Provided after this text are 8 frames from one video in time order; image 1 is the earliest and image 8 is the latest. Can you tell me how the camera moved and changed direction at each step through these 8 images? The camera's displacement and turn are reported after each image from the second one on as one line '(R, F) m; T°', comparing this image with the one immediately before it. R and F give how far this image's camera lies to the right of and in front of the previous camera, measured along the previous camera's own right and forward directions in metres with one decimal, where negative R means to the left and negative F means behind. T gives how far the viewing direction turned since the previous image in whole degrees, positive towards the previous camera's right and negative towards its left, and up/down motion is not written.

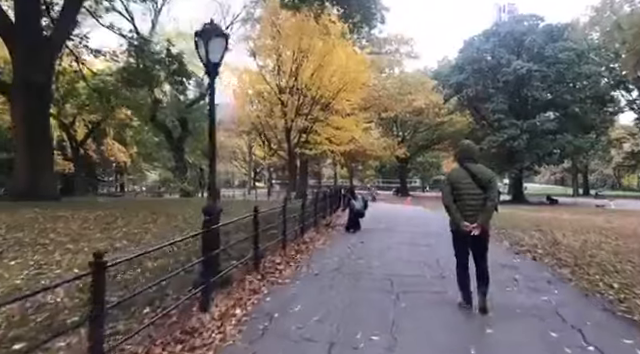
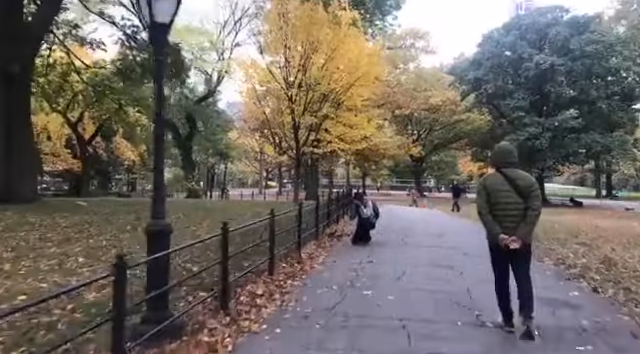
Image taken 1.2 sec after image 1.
(+0.2, +1.3) m; -2°
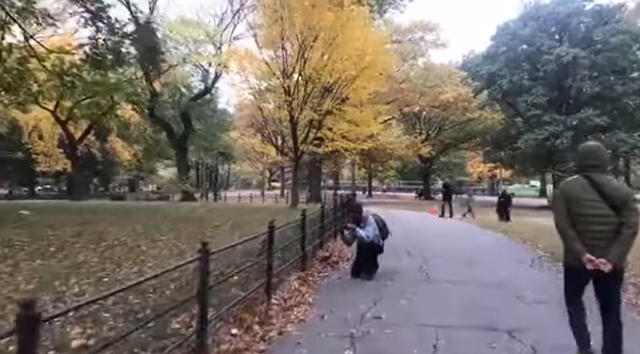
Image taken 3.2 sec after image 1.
(+0.3, +2.2) m; -1°
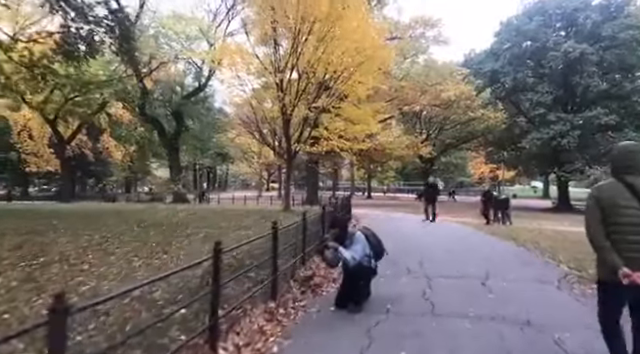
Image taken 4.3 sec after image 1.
(+0.3, +1.2) m; 0°
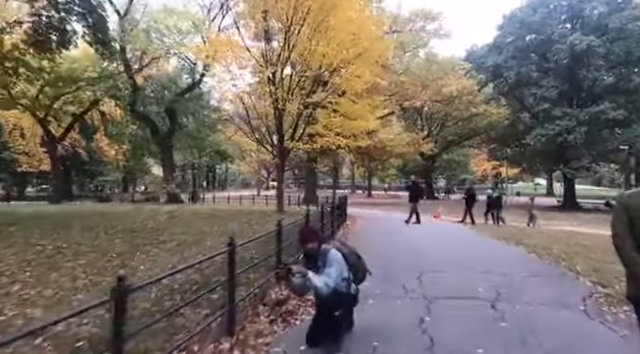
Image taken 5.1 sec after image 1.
(+0.3, +0.9) m; 0°
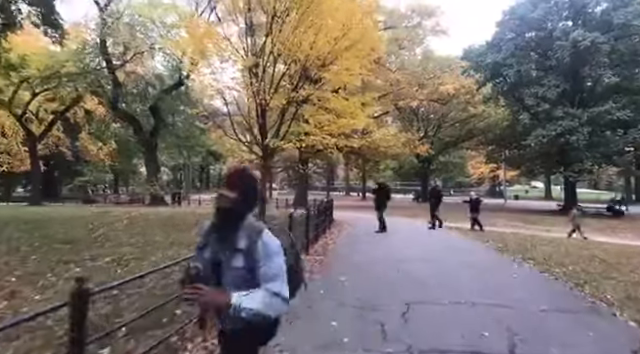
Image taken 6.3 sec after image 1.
(+0.4, +1.4) m; 0°
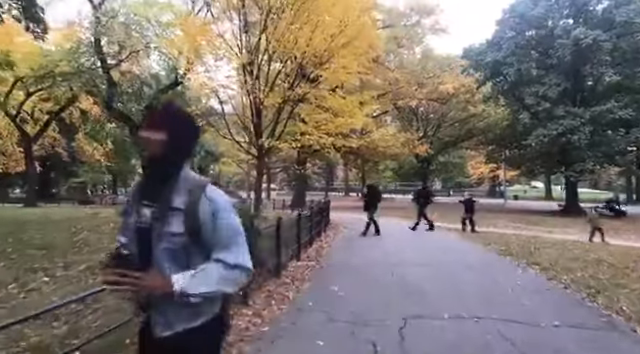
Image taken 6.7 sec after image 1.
(+0.1, +0.4) m; 0°
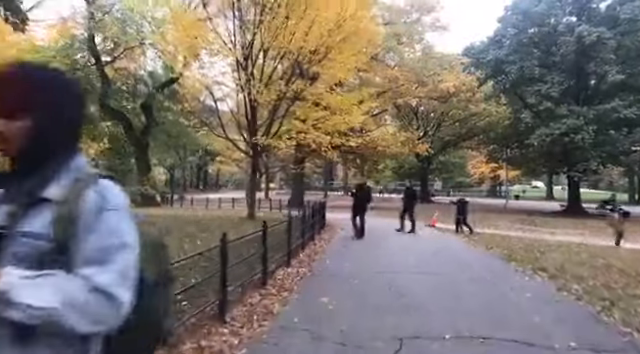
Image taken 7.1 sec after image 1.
(+0.1, +0.5) m; 0°
